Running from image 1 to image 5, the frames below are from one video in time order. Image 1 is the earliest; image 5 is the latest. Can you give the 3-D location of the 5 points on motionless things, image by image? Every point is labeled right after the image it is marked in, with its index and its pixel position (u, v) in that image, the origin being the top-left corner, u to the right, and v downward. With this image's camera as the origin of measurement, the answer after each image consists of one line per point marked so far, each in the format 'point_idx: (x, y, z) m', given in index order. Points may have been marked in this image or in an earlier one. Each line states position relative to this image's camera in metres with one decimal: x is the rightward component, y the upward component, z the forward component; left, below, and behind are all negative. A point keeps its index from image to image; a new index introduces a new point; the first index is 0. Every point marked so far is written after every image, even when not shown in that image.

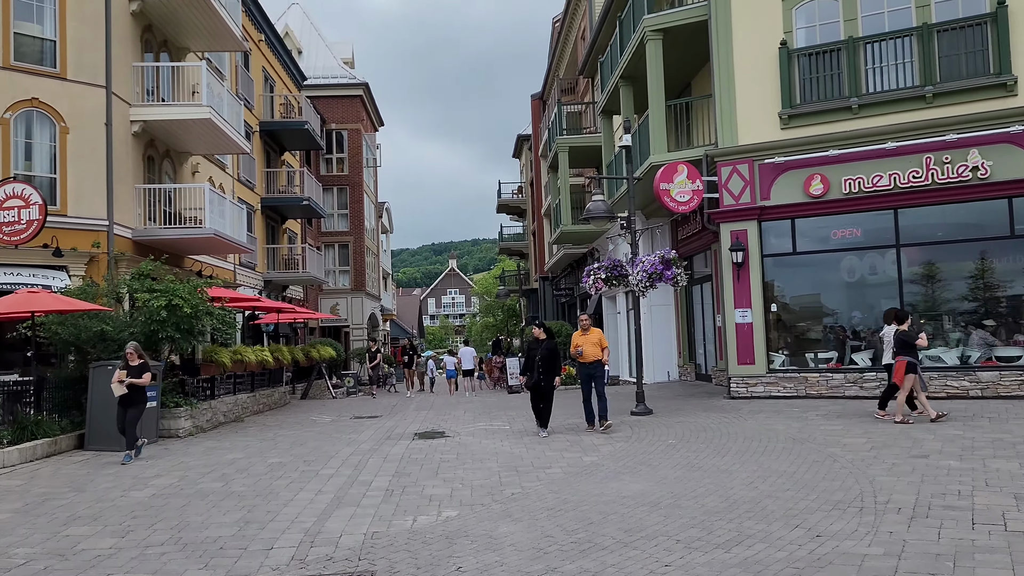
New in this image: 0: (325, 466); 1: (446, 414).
0: (-2.2, -2.1, +9.9) m
1: (-1.3, -2.5, +16.7) m
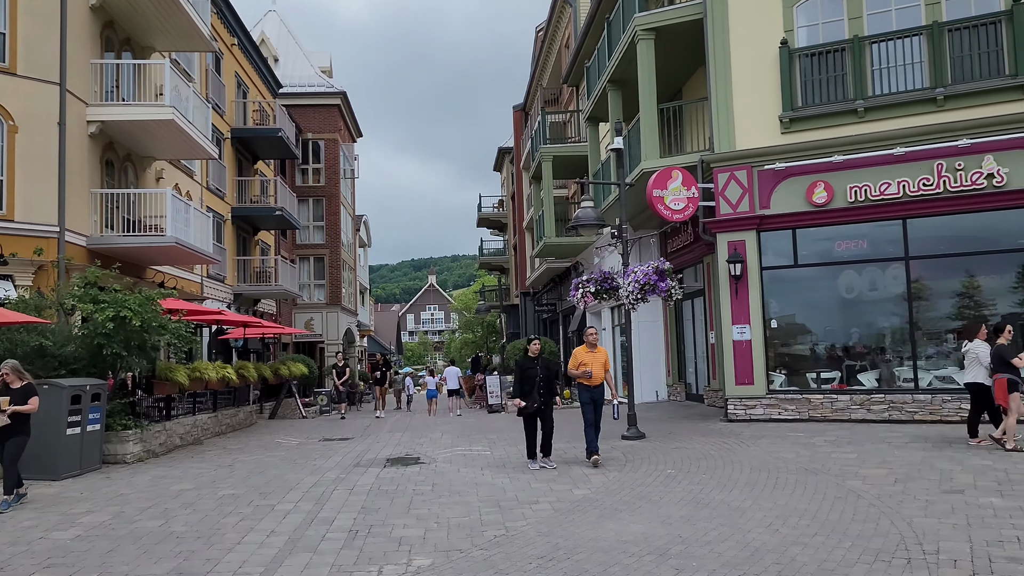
0: (-2.4, -2.2, +8.7) m
1: (-1.7, -2.8, +15.5) m
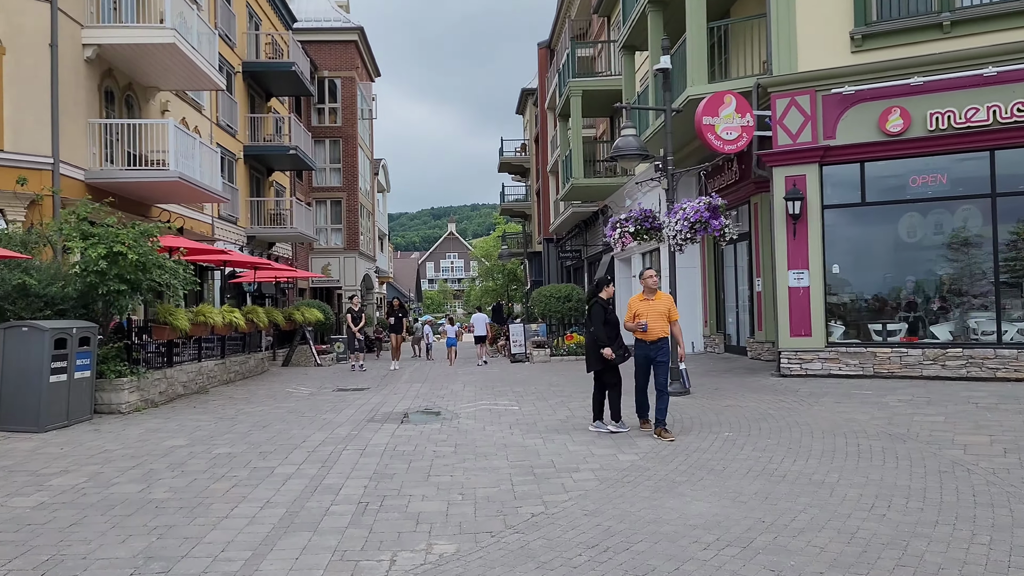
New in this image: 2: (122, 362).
0: (-2.1, -1.6, +7.6) m
1: (-1.2, -1.7, +14.4) m
2: (-5.4, -1.0, +11.4) m
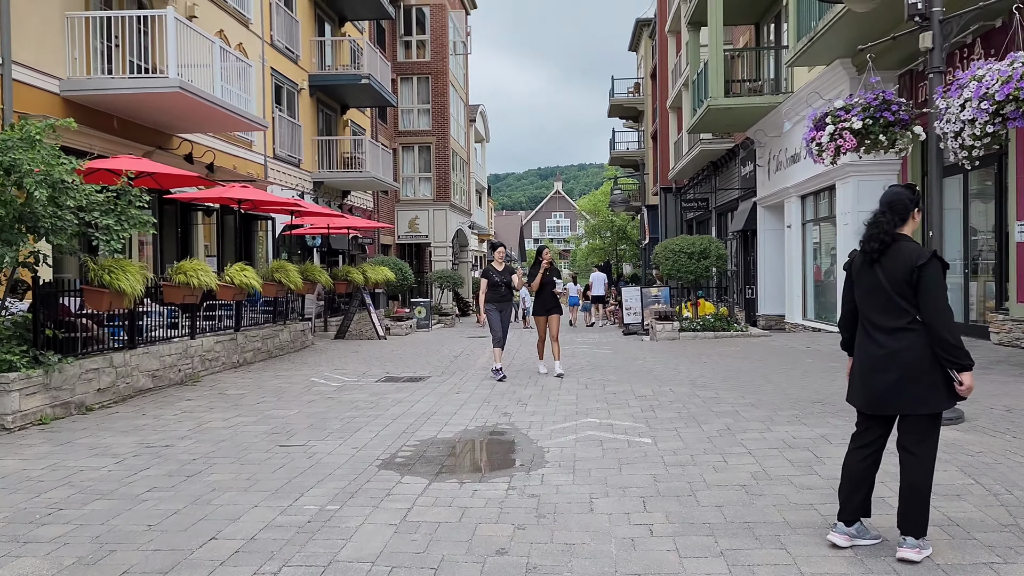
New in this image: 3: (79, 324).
0: (-1.5, -1.3, +3.1) m
1: (+0.2, -1.1, +9.8) m
2: (-4.3, -0.5, +7.3) m
3: (-4.2, -0.3, +8.0) m
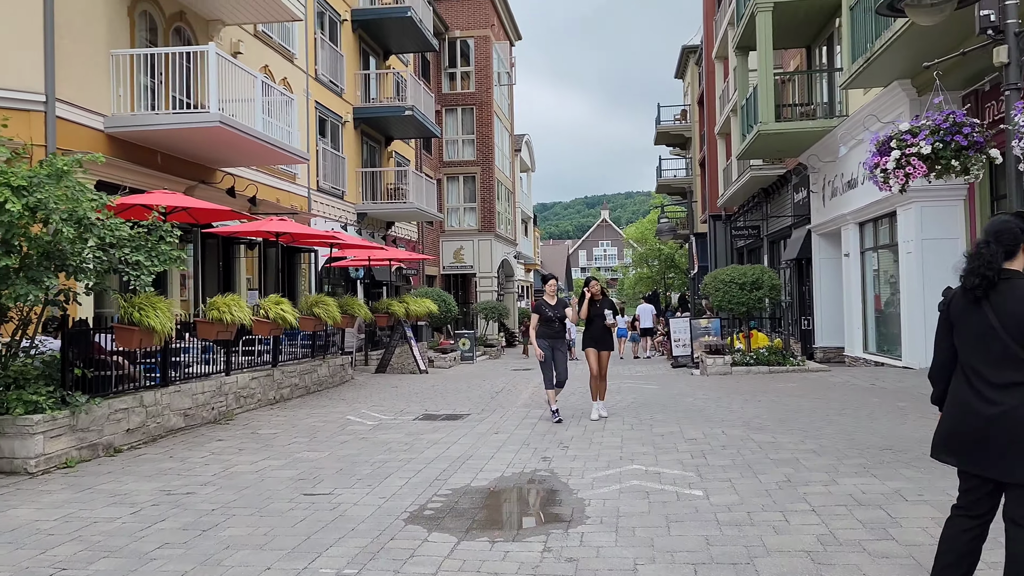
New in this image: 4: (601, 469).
0: (-1.5, -1.5, +2.8) m
1: (+0.7, -1.5, +9.3) m
2: (-4.0, -0.8, +7.1) m
3: (-3.8, -0.7, +7.8) m
4: (+0.7, -1.5, +6.7) m
